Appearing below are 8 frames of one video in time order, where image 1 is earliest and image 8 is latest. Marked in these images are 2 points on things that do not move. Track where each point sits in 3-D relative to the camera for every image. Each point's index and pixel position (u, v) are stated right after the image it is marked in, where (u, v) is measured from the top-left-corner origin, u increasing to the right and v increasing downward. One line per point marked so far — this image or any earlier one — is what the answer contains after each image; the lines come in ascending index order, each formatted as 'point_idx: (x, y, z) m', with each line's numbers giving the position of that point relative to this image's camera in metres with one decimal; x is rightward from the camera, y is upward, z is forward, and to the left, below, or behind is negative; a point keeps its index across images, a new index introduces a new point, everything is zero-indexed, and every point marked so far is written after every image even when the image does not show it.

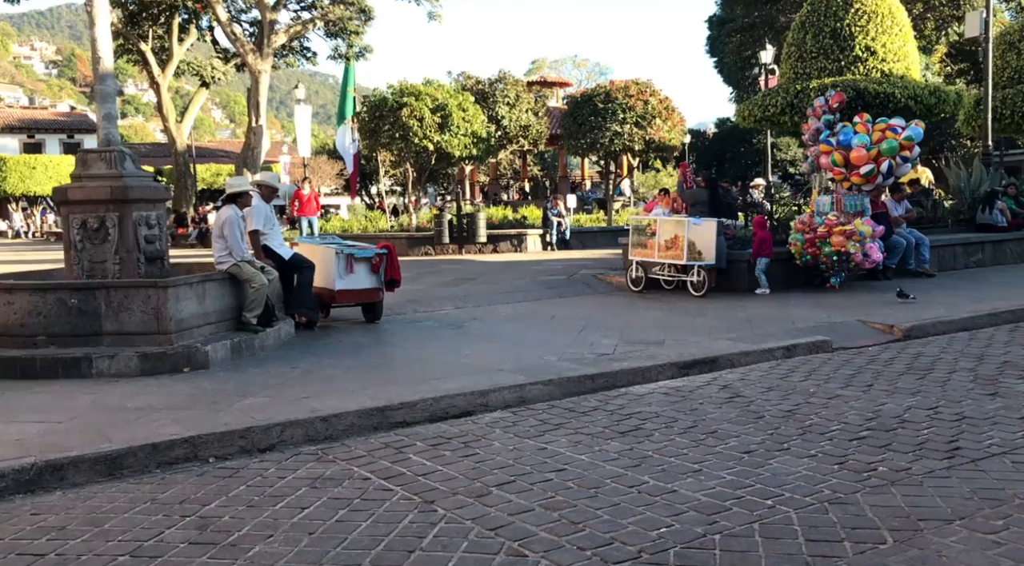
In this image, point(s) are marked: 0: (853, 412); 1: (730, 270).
0: (+2.4, -0.9, +6.4) m
1: (+3.1, +0.2, +13.0) m
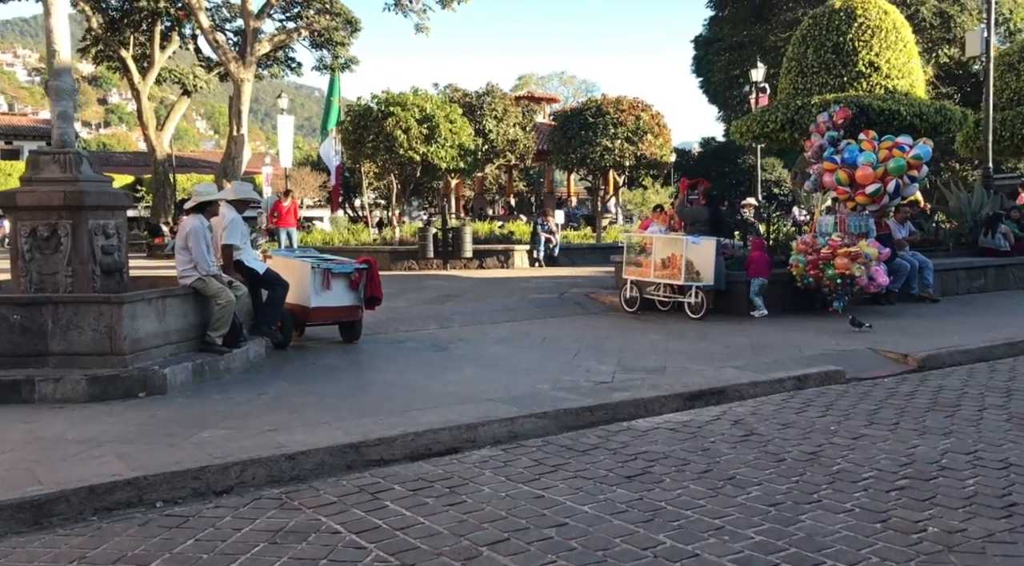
0: (+2.3, -1.1, +5.7) m
1: (+2.9, -0.1, +12.3) m
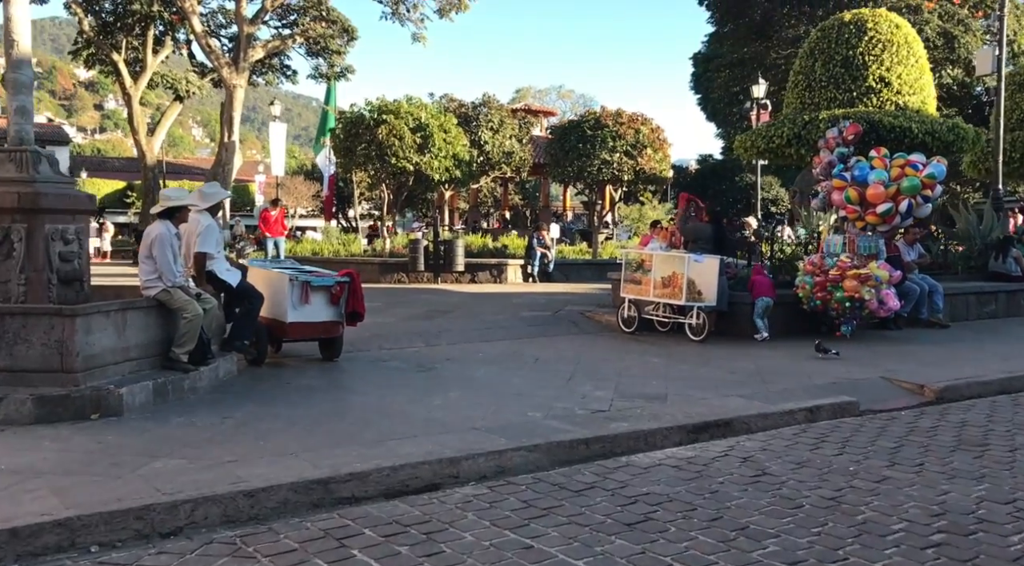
0: (+2.3, -1.2, +5.1) m
1: (+2.8, -0.4, +11.8) m
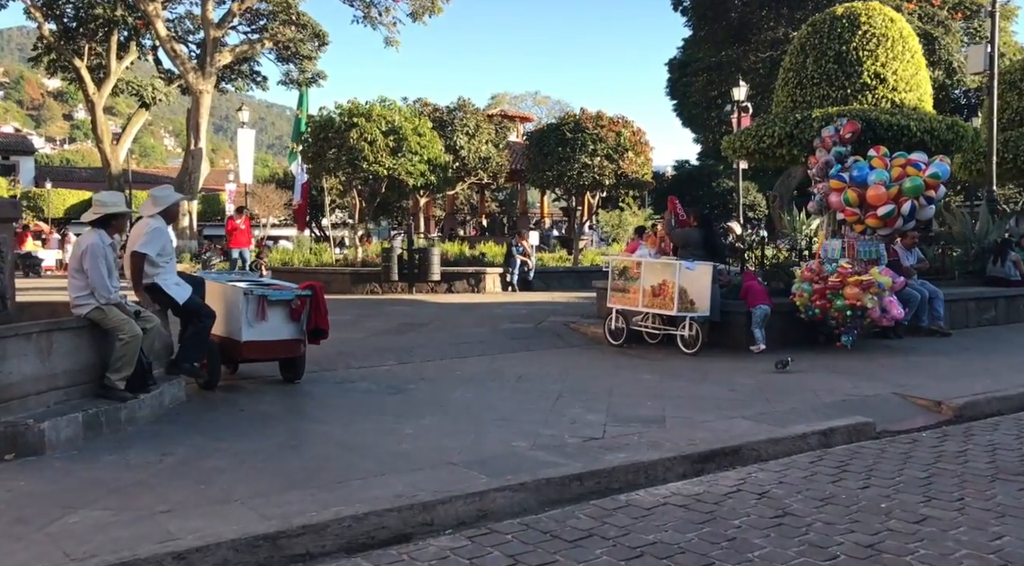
0: (+2.2, -1.3, +4.4) m
1: (+2.6, -0.5, +11.0) m
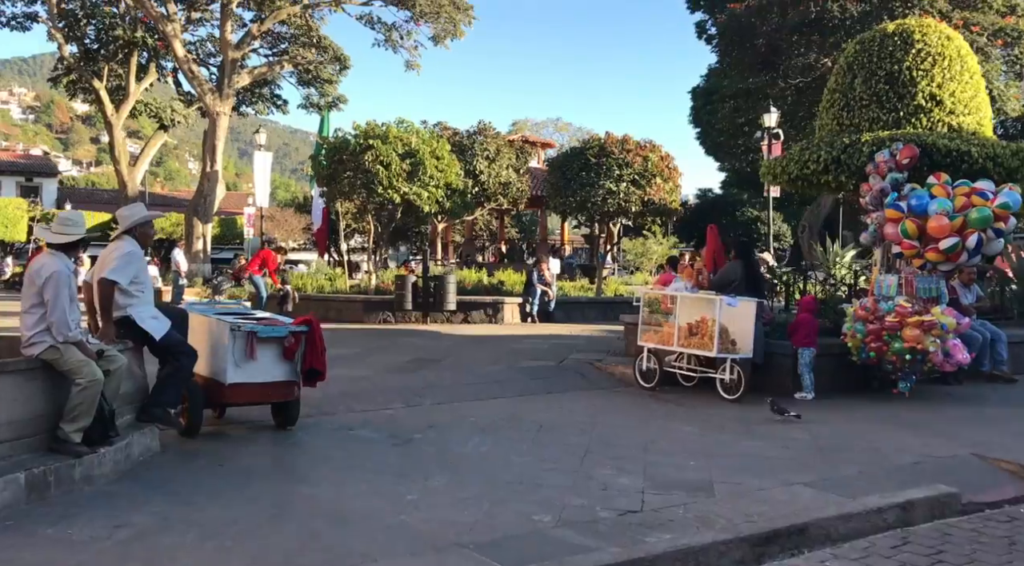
0: (+2.3, -1.5, +3.3) m
1: (+2.8, -0.9, +10.0) m
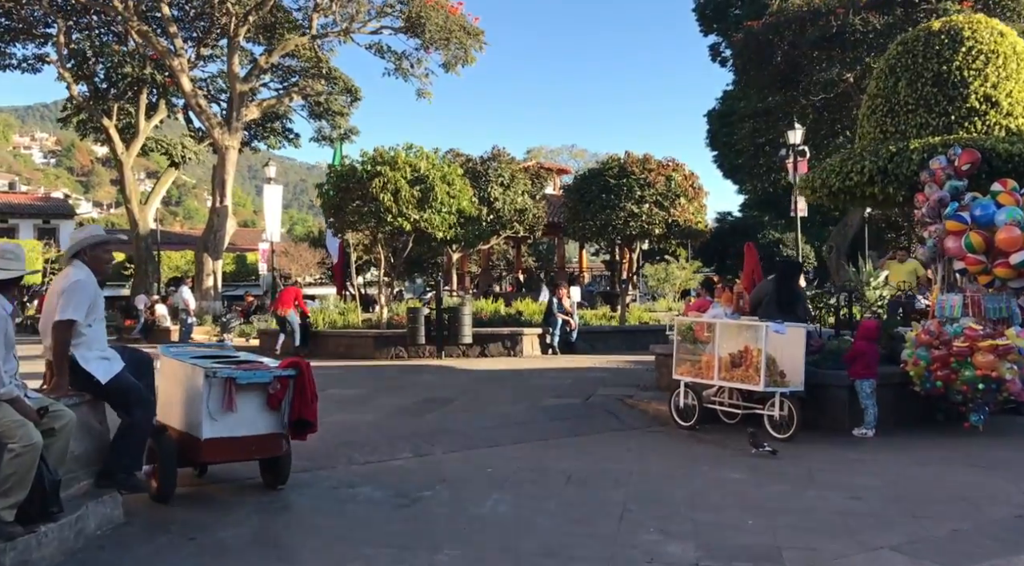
0: (+2.4, -1.5, +2.2) m
1: (+3.0, -1.1, +8.9) m
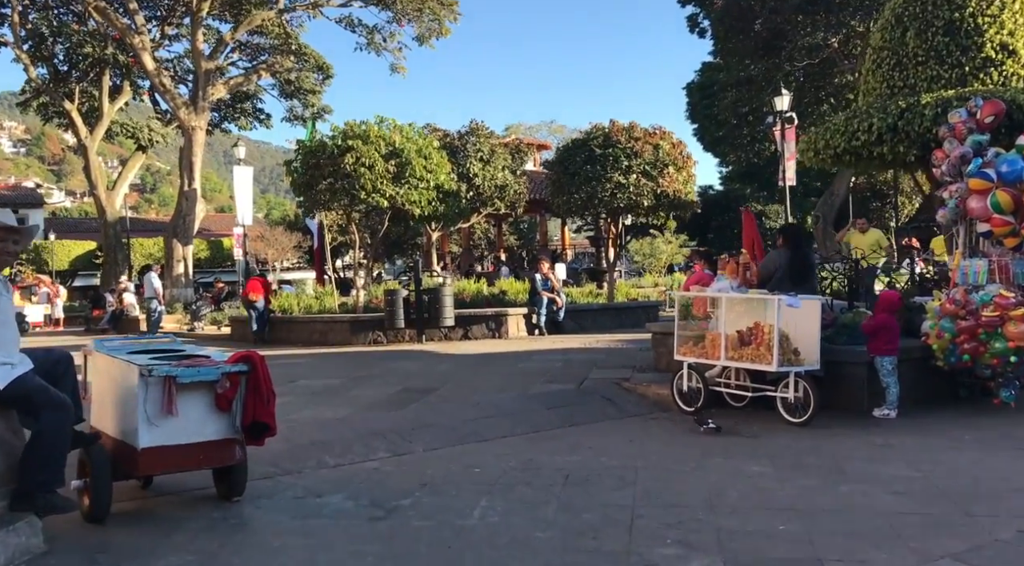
0: (+2.4, -1.4, +1.5) m
1: (+2.9, -0.8, +8.1) m
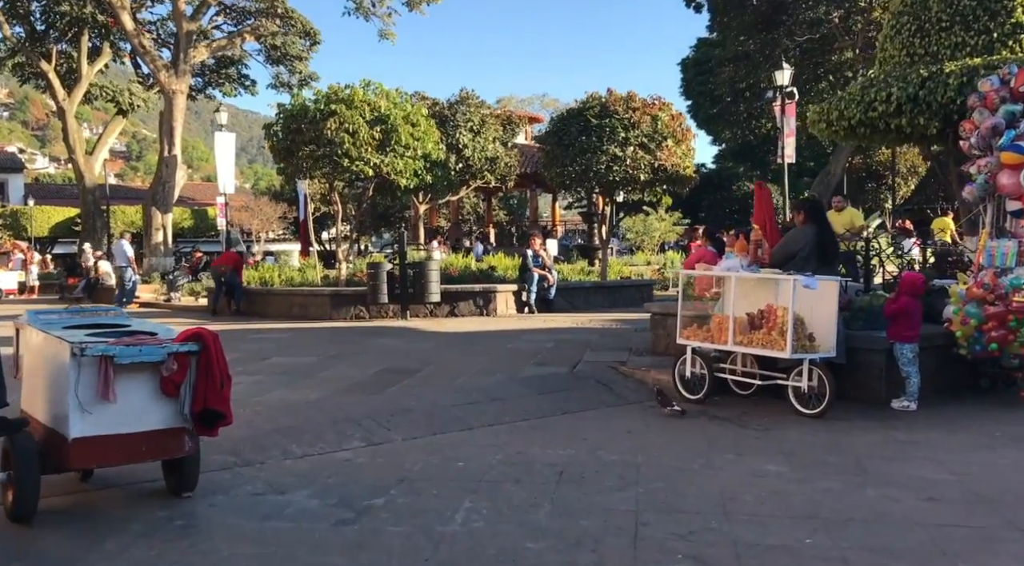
0: (+2.4, -1.4, +0.8) m
1: (+2.8, -0.7, +7.5) m
